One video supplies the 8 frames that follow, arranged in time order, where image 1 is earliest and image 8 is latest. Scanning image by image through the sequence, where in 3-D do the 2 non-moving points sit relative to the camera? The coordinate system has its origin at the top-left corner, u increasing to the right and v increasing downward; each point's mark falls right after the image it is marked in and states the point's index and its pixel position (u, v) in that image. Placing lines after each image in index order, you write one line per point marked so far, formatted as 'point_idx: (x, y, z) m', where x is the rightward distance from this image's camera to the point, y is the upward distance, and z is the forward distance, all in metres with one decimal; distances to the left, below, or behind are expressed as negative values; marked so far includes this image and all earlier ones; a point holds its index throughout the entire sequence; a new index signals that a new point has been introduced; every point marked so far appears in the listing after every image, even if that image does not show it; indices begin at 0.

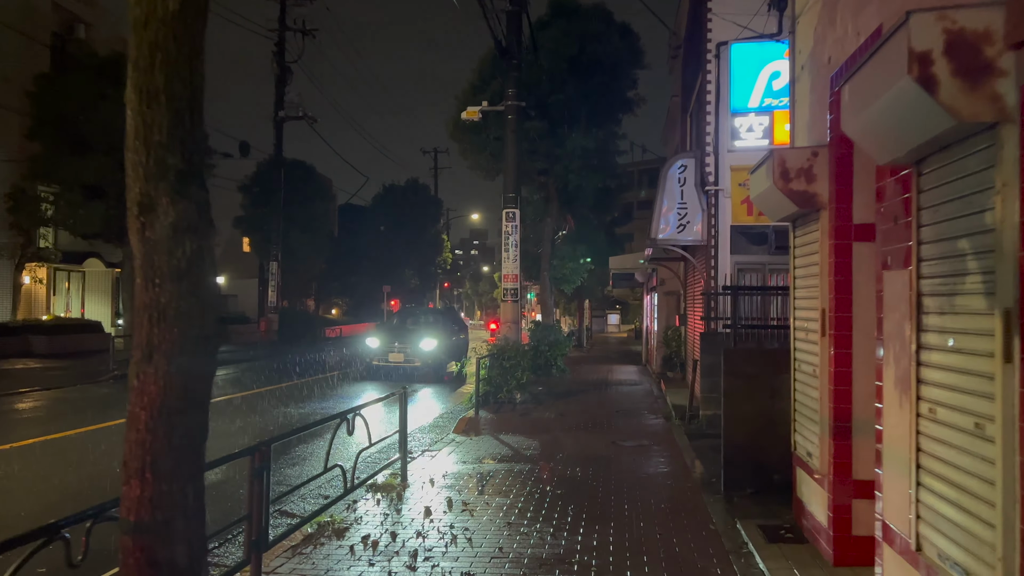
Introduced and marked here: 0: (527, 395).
0: (+0.3, -2.1, +15.1) m
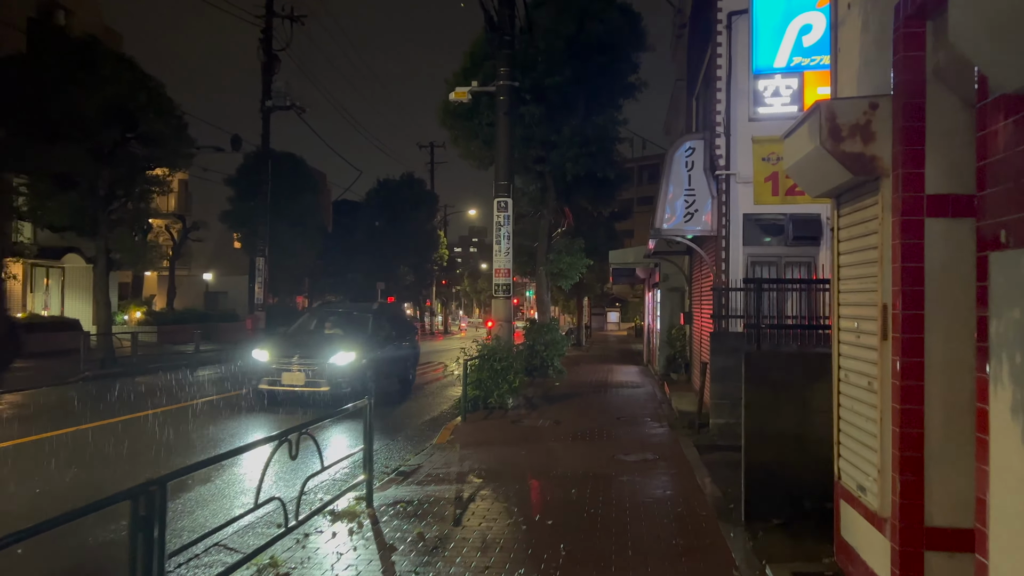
0: (+0.1, -2.0, +13.9) m
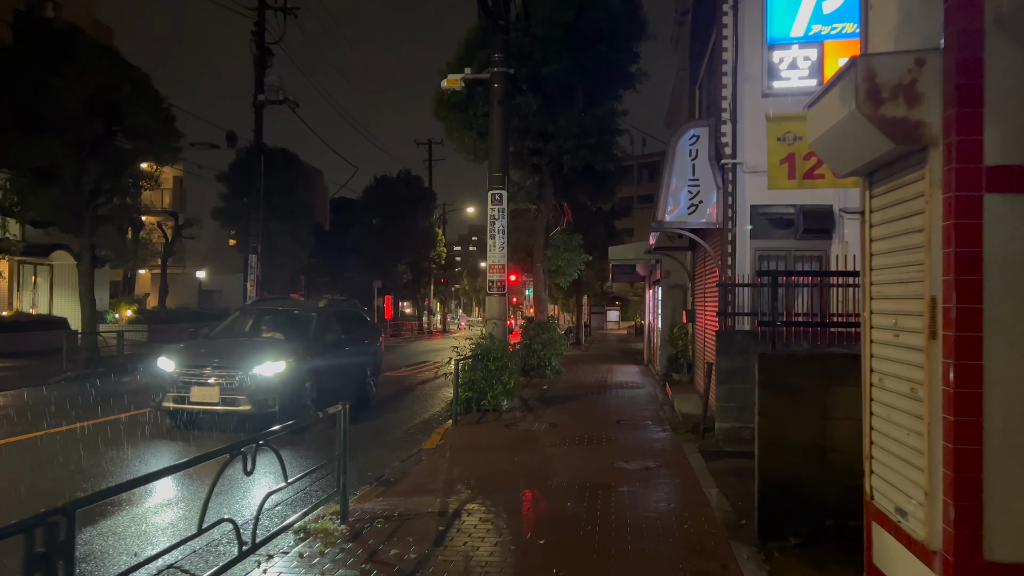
0: (0.0, -1.9, +13.3) m
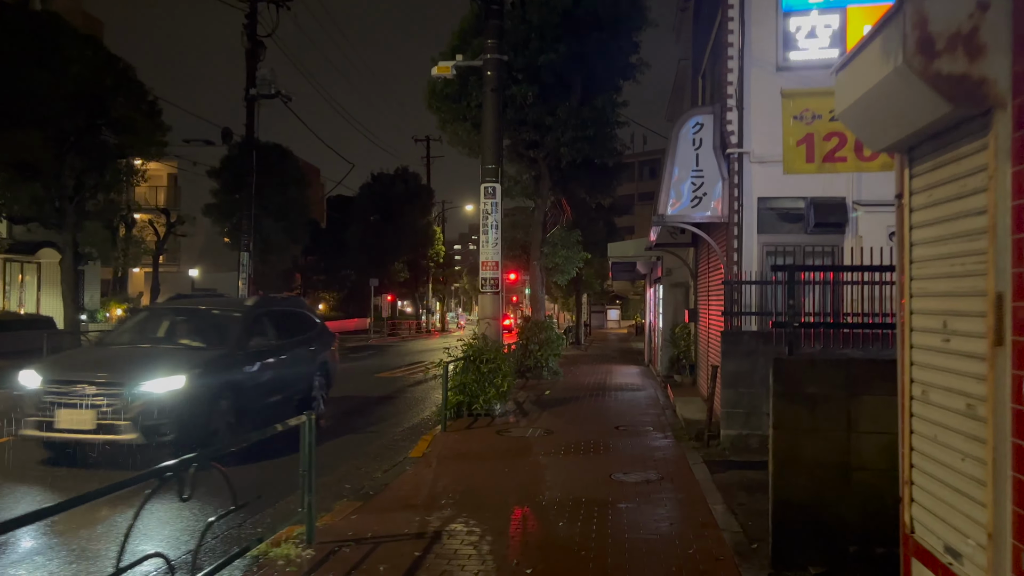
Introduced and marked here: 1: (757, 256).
0: (-0.1, -1.9, +12.7) m
1: (+3.1, +0.4, +9.8) m
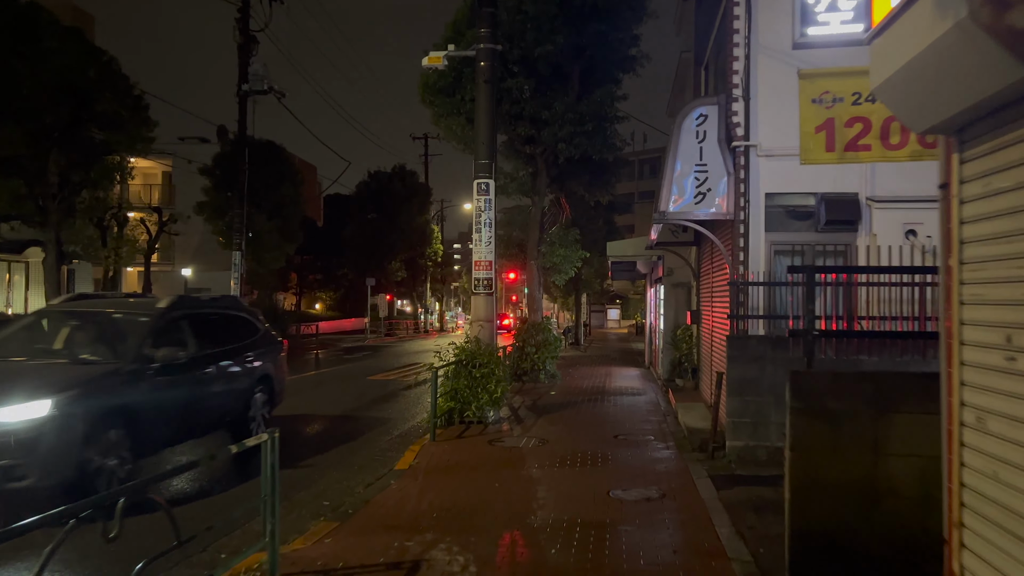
0: (-0.2, -1.9, +12.1) m
1: (+3.0, +0.4, +9.2) m
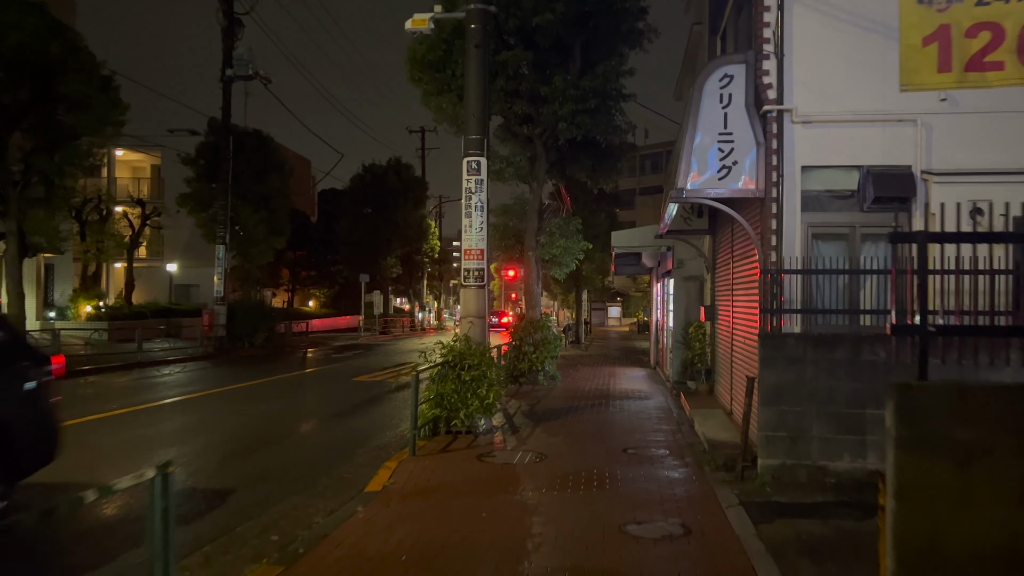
0: (-0.2, -1.8, +10.8) m
1: (+2.9, +0.5, +7.9) m
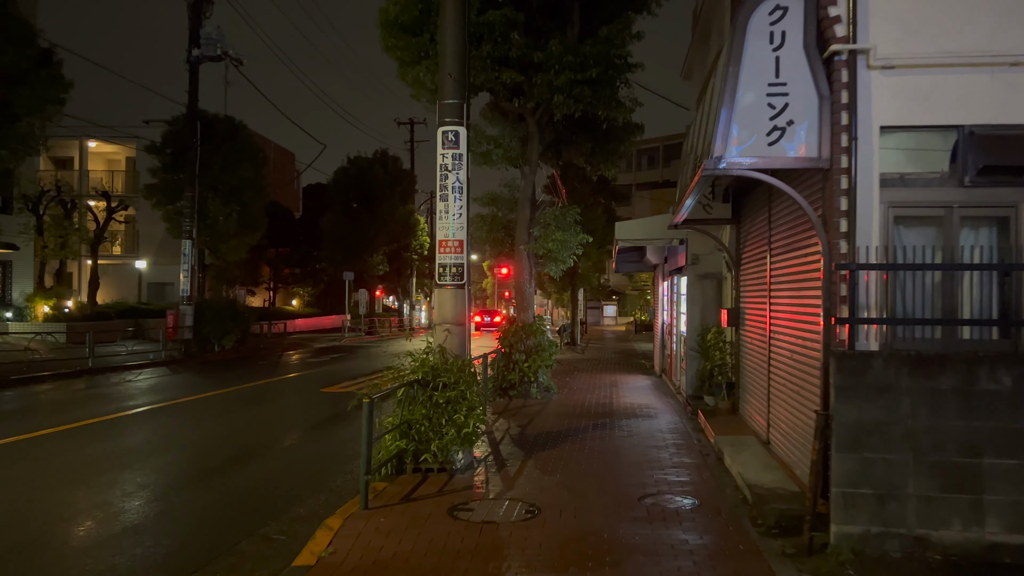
0: (-0.4, -1.8, +8.8) m
1: (+2.8, +0.5, +5.9) m
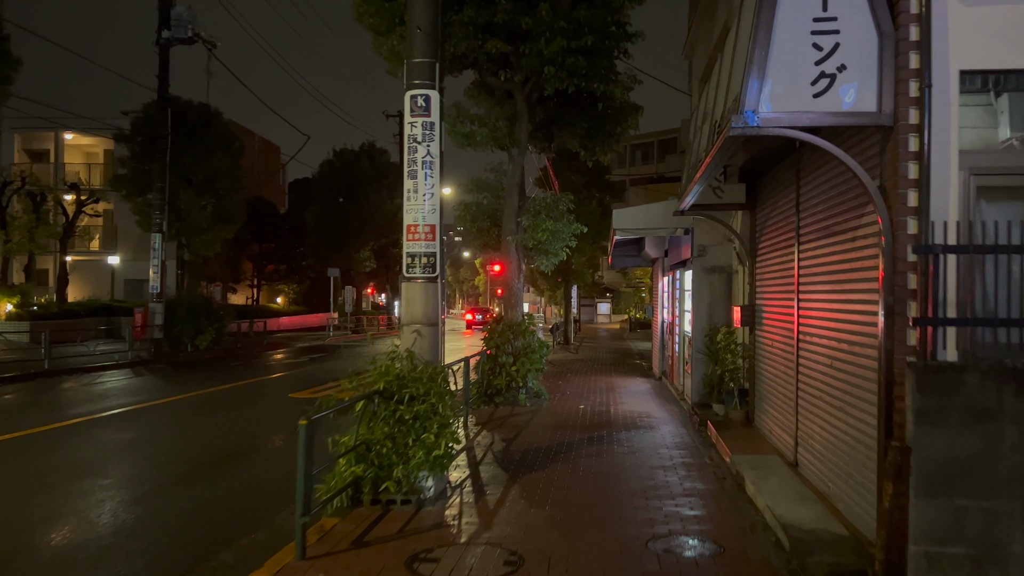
0: (-0.6, -1.7, +7.4) m
1: (+2.6, +0.5, +4.6) m
